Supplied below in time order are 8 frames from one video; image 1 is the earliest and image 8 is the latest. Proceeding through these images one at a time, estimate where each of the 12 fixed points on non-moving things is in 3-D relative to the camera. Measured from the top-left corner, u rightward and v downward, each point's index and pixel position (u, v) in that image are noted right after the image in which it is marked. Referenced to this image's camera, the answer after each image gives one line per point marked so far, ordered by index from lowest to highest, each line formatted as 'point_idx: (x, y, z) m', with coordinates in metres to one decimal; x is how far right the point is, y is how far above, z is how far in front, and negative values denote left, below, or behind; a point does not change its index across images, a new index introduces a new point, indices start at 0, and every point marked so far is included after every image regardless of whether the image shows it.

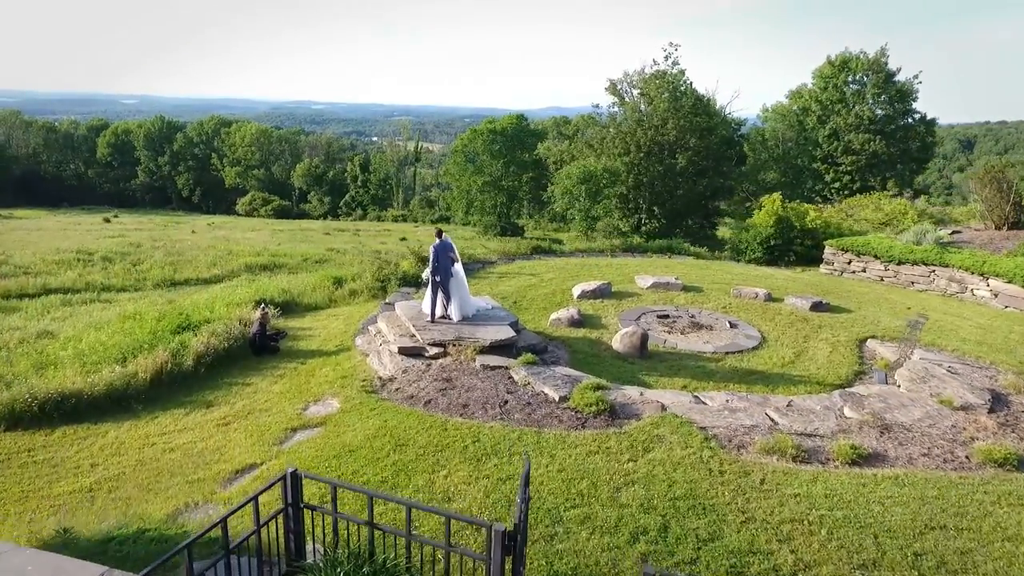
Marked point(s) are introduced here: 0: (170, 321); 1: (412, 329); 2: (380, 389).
0: (-5.8, -0.5, +10.5) m
1: (-1.5, -0.6, +9.1) m
2: (-1.6, -1.3, +7.8) m
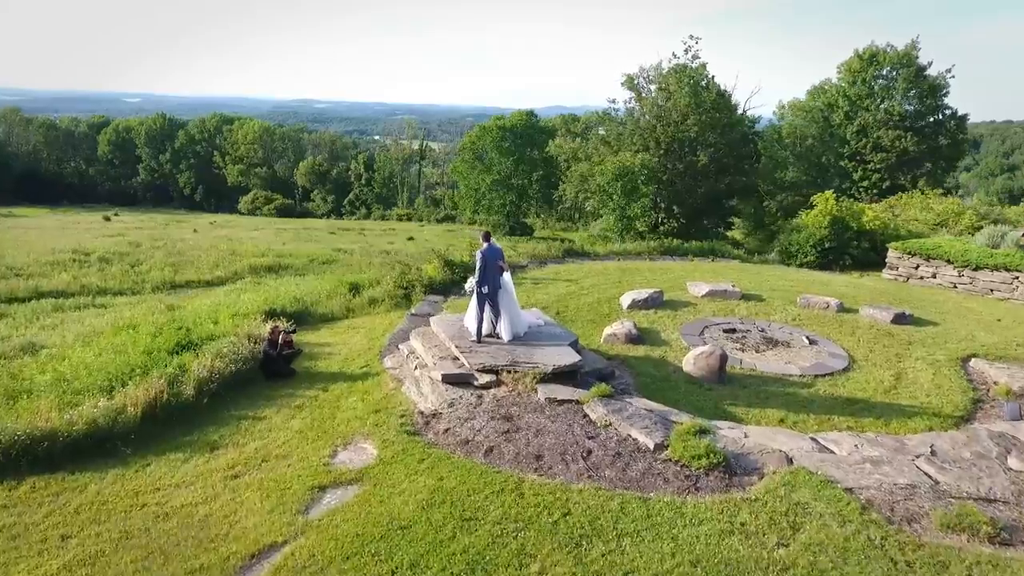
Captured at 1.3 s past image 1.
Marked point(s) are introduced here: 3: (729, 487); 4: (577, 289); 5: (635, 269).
0: (-5.0, -0.7, +9.1) m
1: (-0.7, -0.8, +7.6) m
2: (-0.9, -1.4, +6.3) m
3: (+1.8, -1.6, +5.1) m
4: (+1.4, 0.0, +12.8) m
5: (+3.0, +0.5, +14.9) m
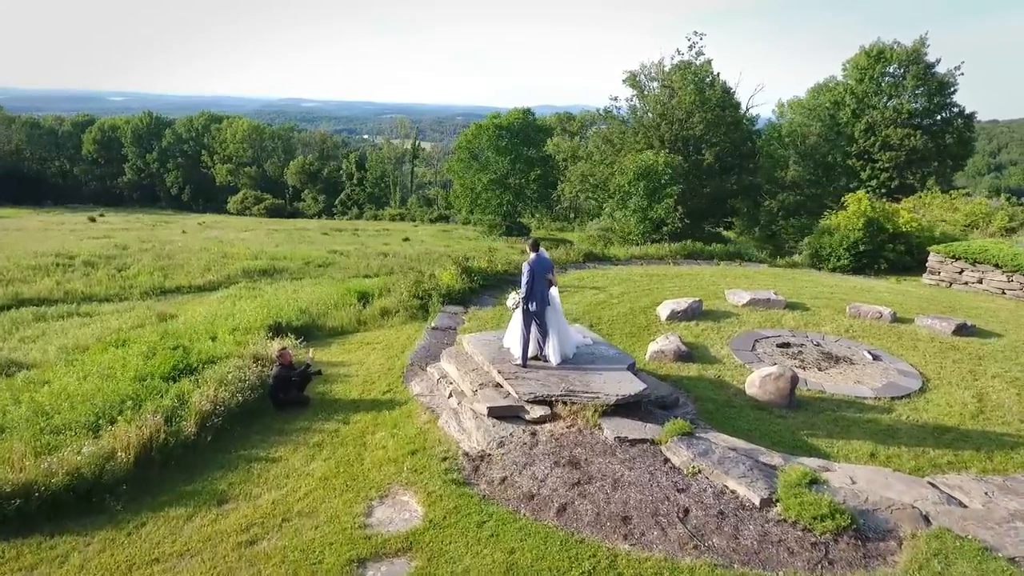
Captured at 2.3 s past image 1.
0: (-4.5, -0.9, +8.0) m
1: (-0.2, -0.9, +6.6) m
2: (-0.3, -1.6, +5.3) m
3: (+2.4, -1.8, +4.2) m
4: (+1.9, -0.2, +11.9) m
5: (+3.4, +0.3, +14.0) m
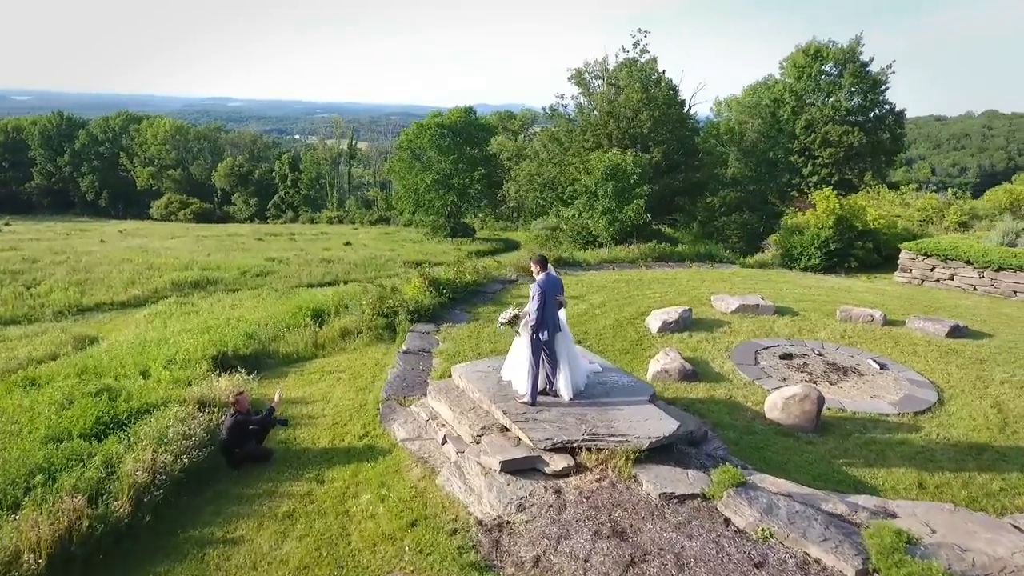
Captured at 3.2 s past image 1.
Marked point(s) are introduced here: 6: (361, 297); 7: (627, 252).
0: (-4.5, -1.3, +6.6) m
1: (-0.1, -1.2, +5.6) m
2: (-0.1, -1.9, +4.3) m
3: (+2.7, -2.0, +3.4) m
4: (+1.4, -0.4, +11.0) m
5: (+2.7, +0.2, +13.3) m
6: (-2.9, -0.2, +11.6) m
7: (+2.9, +0.9, +15.7) m
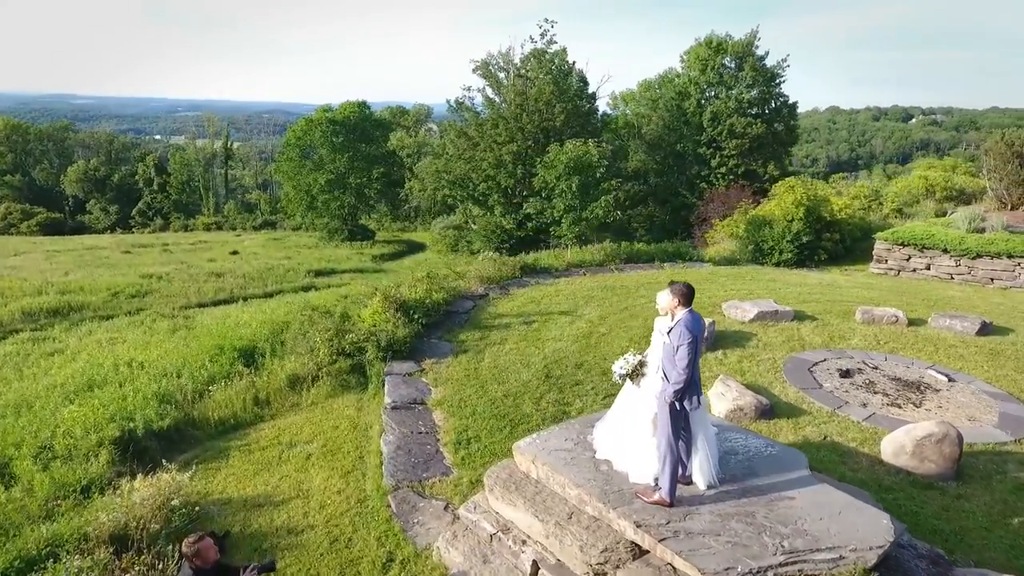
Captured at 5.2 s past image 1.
0: (-3.8, -1.8, +3.8) m
1: (+0.7, -1.5, +3.7) m
2: (+1.0, -2.1, +2.4) m
3: (+3.9, -2.1, +2.0) m
4: (+1.2, -0.6, +9.2) m
5: (+2.1, 0.0, +11.7) m
6: (-3.1, -0.6, +9.1) m
7: (+1.8, +0.8, +14.2) m
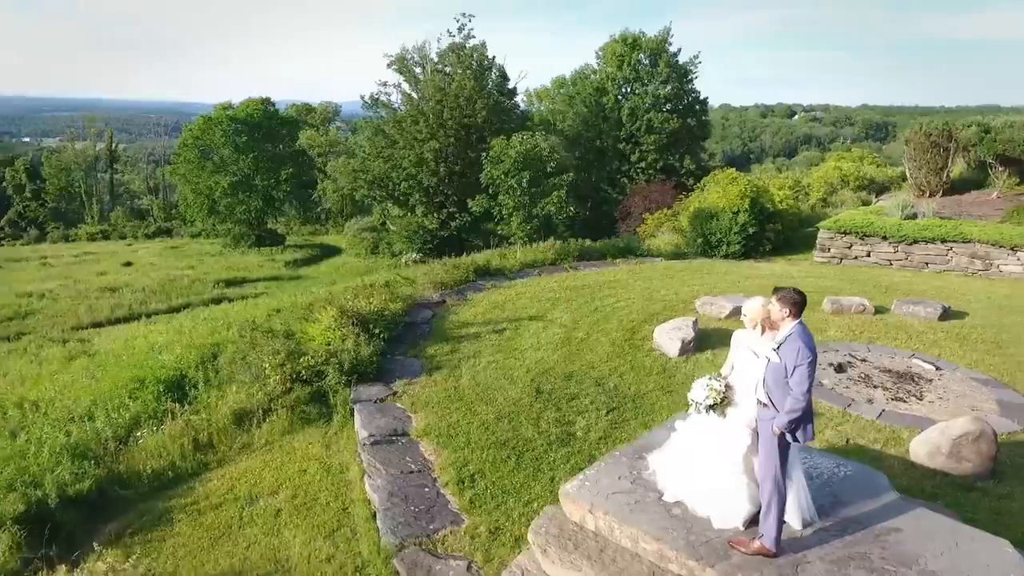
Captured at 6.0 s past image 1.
0: (-3.4, -2.0, +2.5) m
1: (+1.1, -1.5, +3.0) m
2: (+1.6, -2.2, +1.7) m
3: (+4.5, -2.0, +1.8) m
4: (+0.8, -0.6, +8.6) m
5: (+1.3, 0.0, +11.1) m
6: (-3.5, -0.8, +7.9) m
7: (+0.7, +0.8, +13.5) m
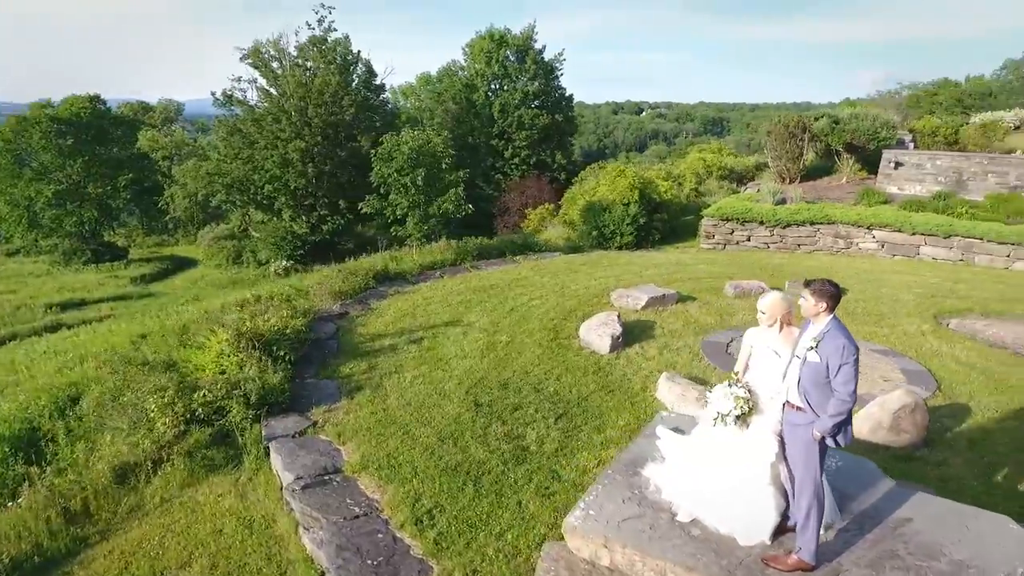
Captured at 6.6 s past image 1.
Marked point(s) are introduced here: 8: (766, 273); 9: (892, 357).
0: (-3.0, -2.3, +1.4) m
1: (+1.3, -1.5, +2.7) m
2: (+2.0, -2.1, +1.6) m
3: (+4.9, -1.8, +2.2) m
4: (-0.3, -0.6, +8.1) m
5: (-0.3, 0.0, +10.7) m
6: (-4.3, -1.1, +6.5) m
7: (-1.5, +0.7, +12.9) m
8: (+4.8, +0.3, +11.8) m
9: (+4.7, -0.8, +7.6) m
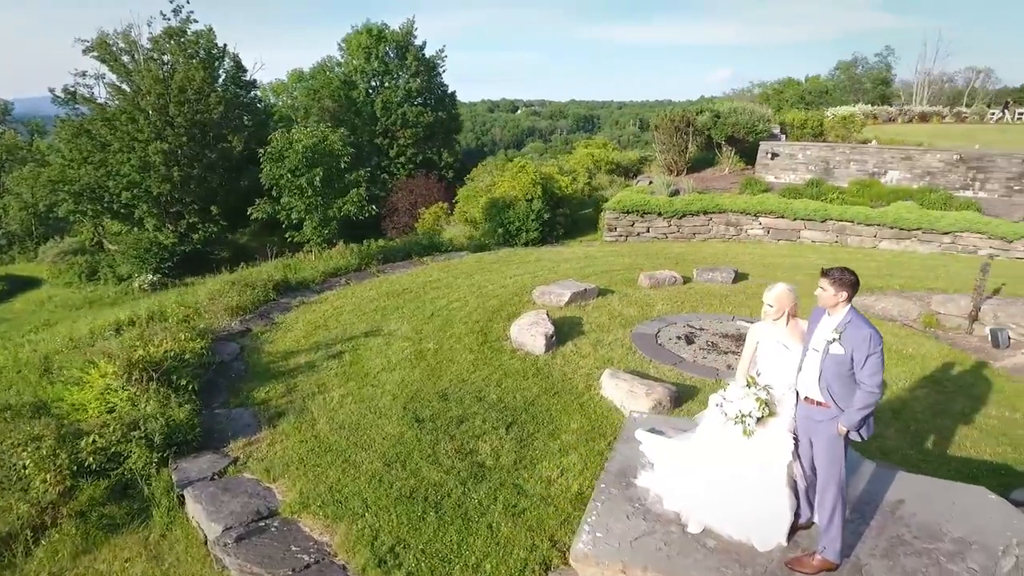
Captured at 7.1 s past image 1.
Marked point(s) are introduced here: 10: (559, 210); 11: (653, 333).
0: (-2.5, -2.5, +0.5) m
1: (+1.4, -1.4, +2.6) m
2: (+2.3, -2.0, +1.6) m
3: (+5.0, -1.5, +2.7) m
4: (-1.1, -0.7, +7.6) m
5: (-1.7, 0.0, +10.1) m
6: (-4.8, -1.4, +5.3) m
7: (-3.3, +0.6, +12.1) m
8: (+3.1, +0.5, +12.1) m
9: (+3.8, -0.6, +8.0) m
10: (+1.2, +1.9, +15.3) m
11: (+1.8, -0.6, +8.0) m
